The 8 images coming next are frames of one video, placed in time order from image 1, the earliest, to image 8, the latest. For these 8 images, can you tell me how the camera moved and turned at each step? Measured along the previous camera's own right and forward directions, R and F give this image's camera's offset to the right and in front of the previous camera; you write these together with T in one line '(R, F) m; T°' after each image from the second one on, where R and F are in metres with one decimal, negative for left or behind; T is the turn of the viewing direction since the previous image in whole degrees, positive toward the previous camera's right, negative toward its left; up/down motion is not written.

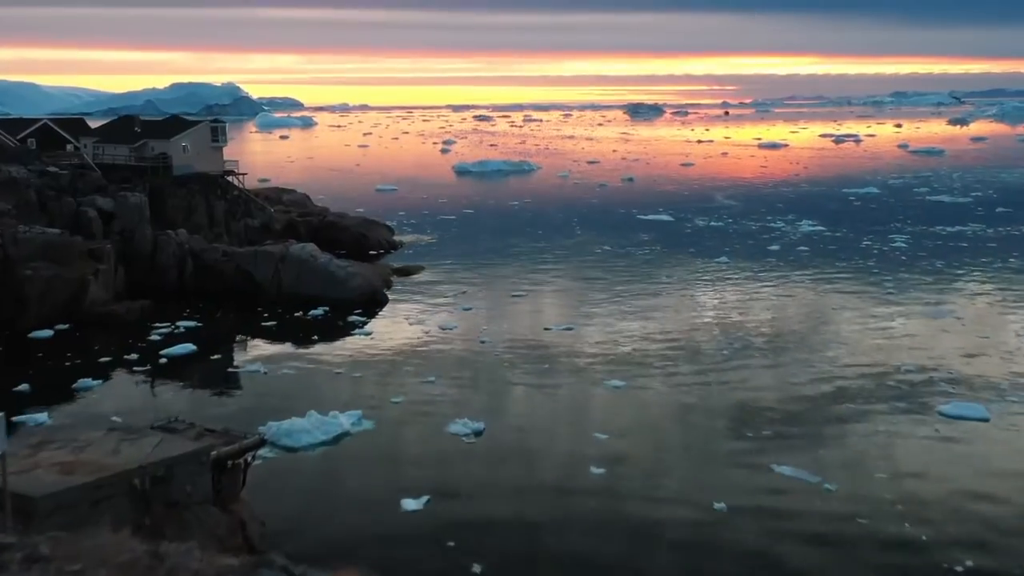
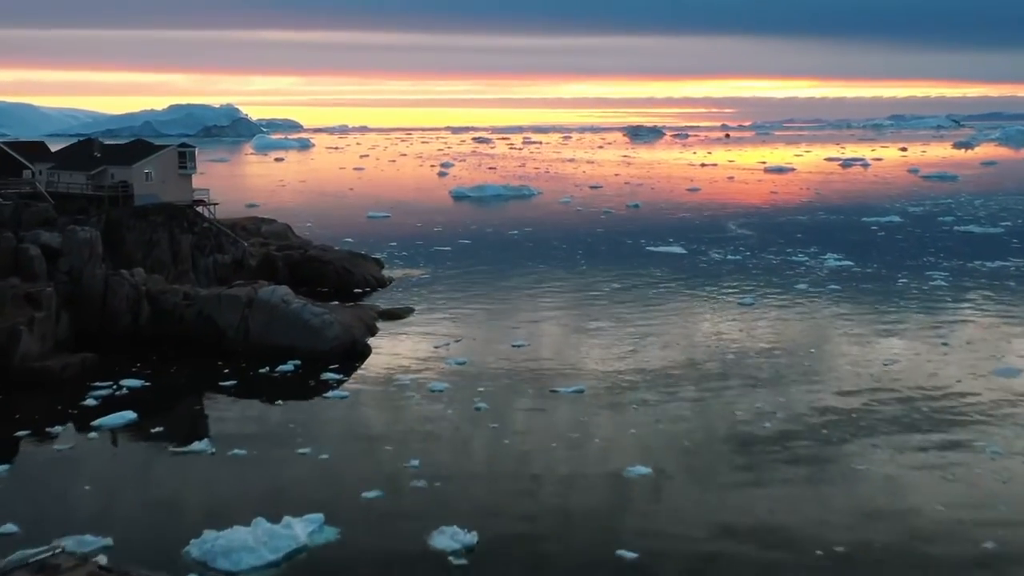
(0.0, +2.4) m; 0°
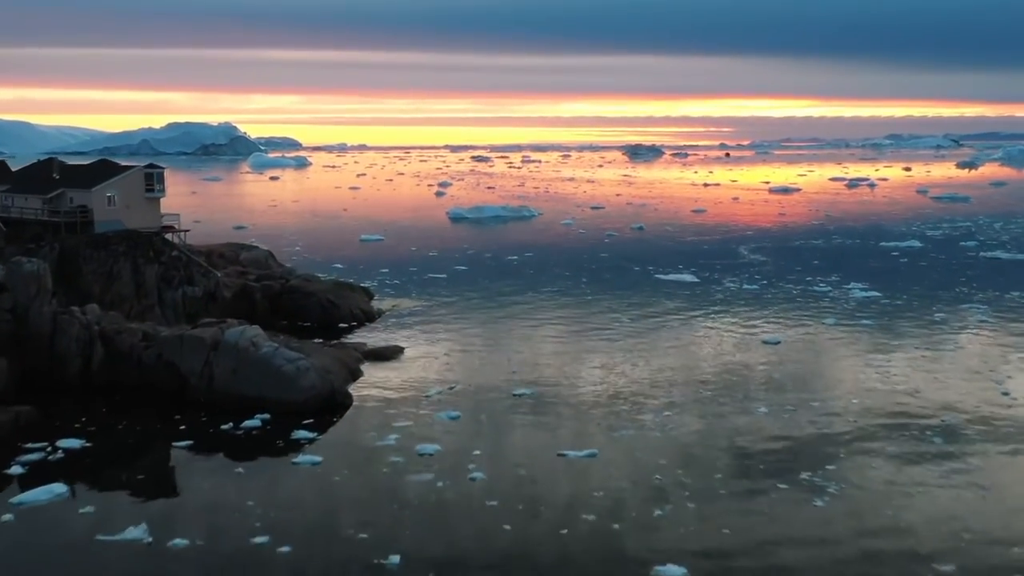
(0.0, +2.0) m; 0°
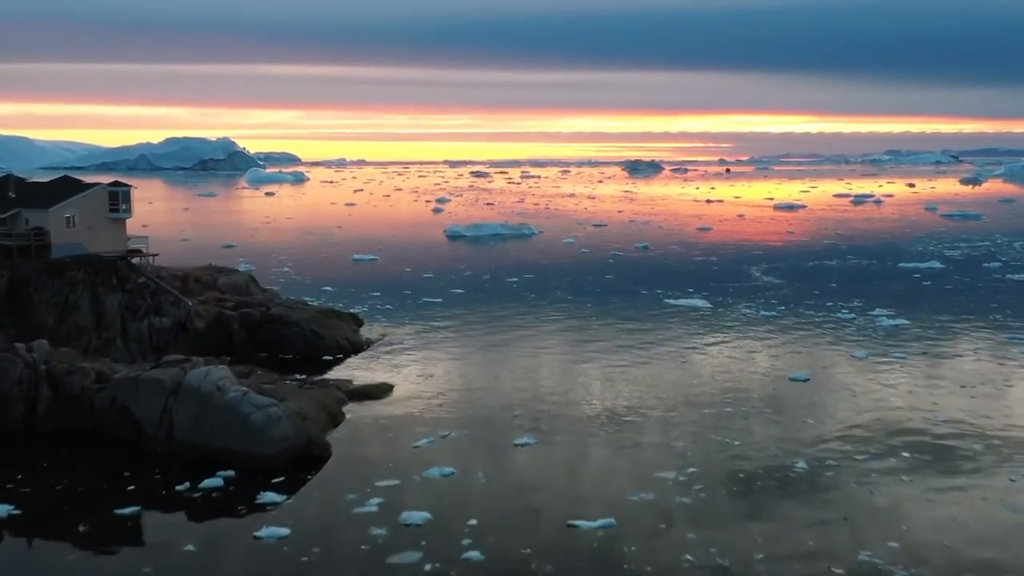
(0.0, +1.8) m; 0°
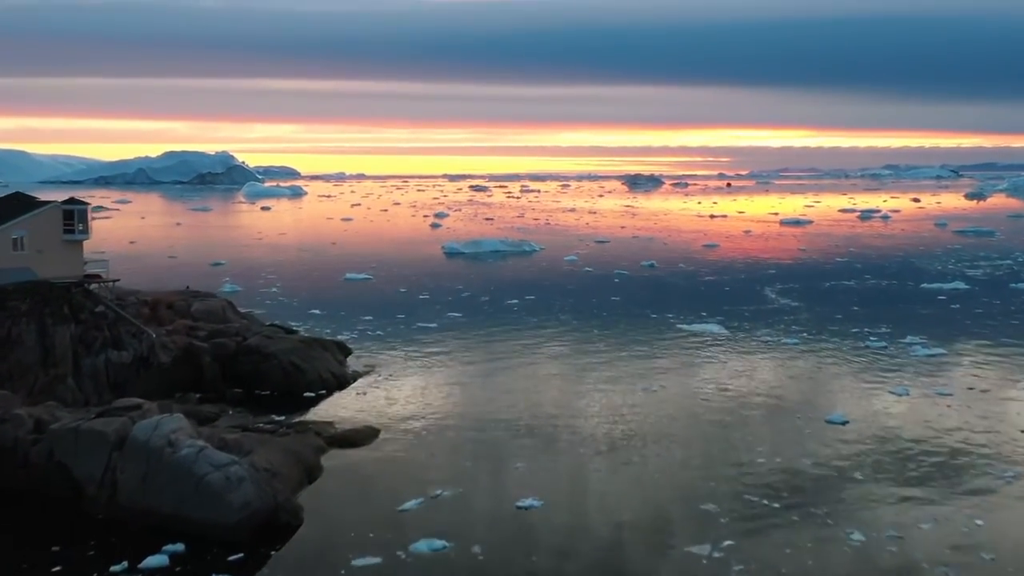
(0.0, +1.8) m; 0°
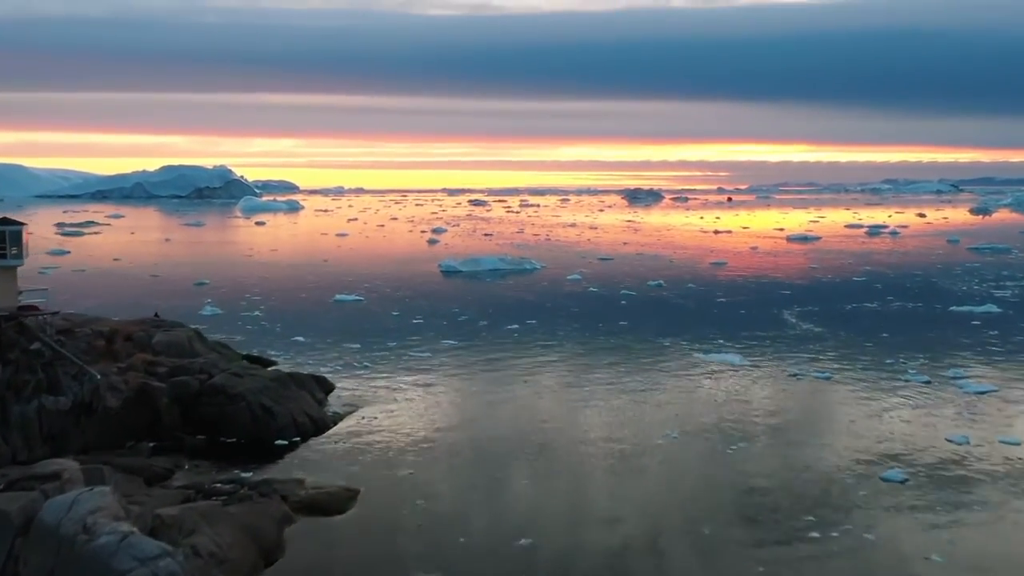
(0.0, +2.1) m; 0°
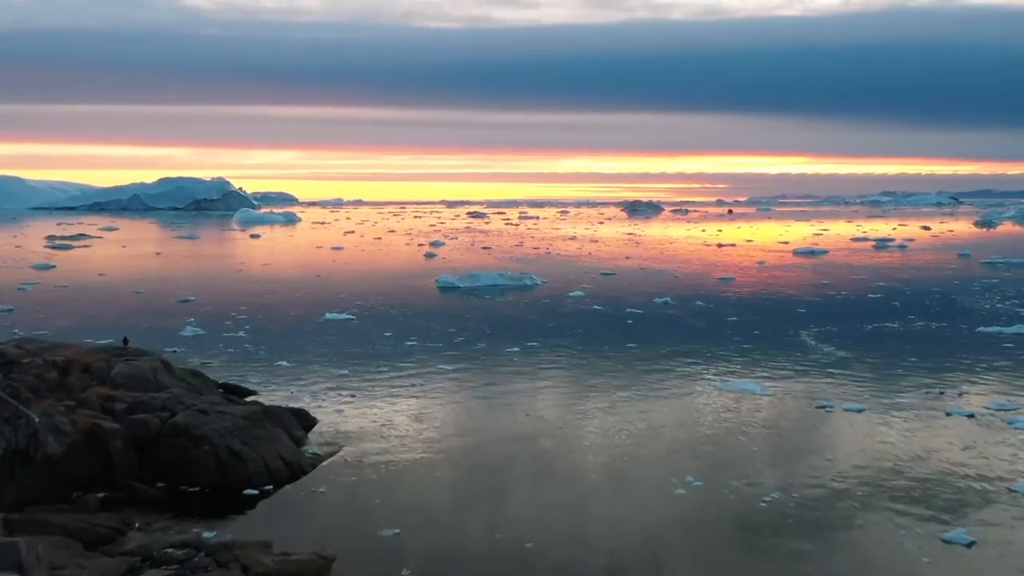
(0.0, +1.8) m; 0°
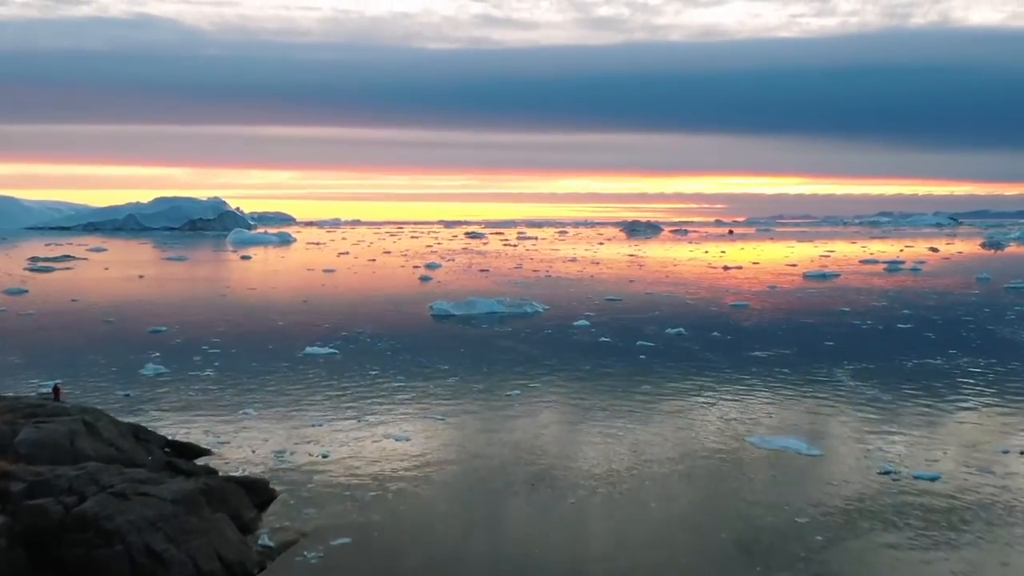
(-0.1, +3.0) m; 0°
